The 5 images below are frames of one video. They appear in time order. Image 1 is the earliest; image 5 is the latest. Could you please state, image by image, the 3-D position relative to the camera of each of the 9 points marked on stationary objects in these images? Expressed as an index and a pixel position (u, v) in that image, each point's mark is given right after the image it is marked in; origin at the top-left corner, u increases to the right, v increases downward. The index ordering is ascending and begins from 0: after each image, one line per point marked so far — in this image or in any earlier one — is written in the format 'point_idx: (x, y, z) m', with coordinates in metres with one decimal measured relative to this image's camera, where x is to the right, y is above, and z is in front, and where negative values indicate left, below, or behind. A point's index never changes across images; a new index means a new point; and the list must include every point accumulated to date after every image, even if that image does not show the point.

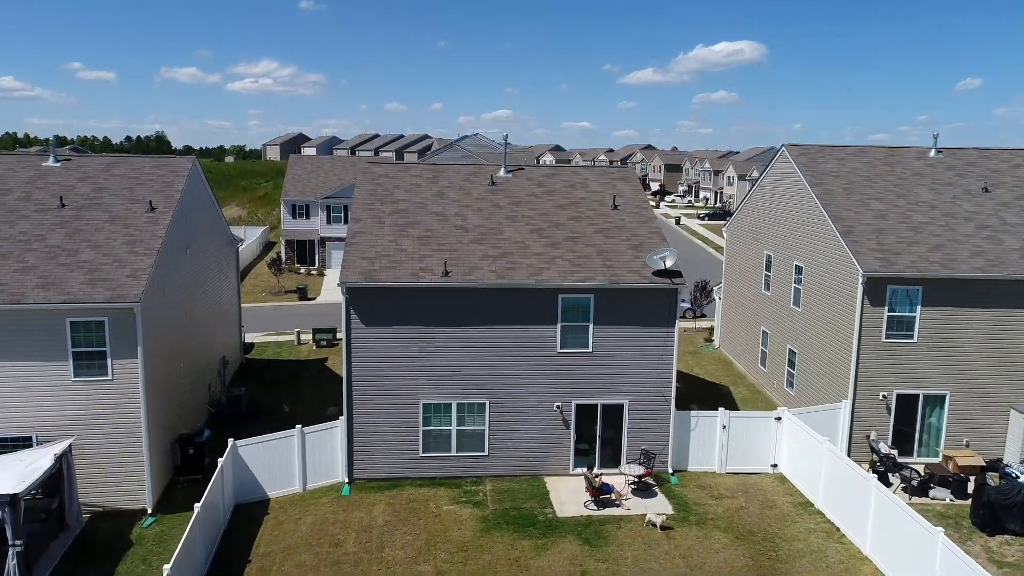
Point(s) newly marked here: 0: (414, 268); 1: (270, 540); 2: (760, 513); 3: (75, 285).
0: (-2.1, +0.4, +16.4) m
1: (-4.7, -4.9, +14.9) m
2: (+5.1, -4.6, +15.7) m
3: (-8.8, +0.1, +15.4) m
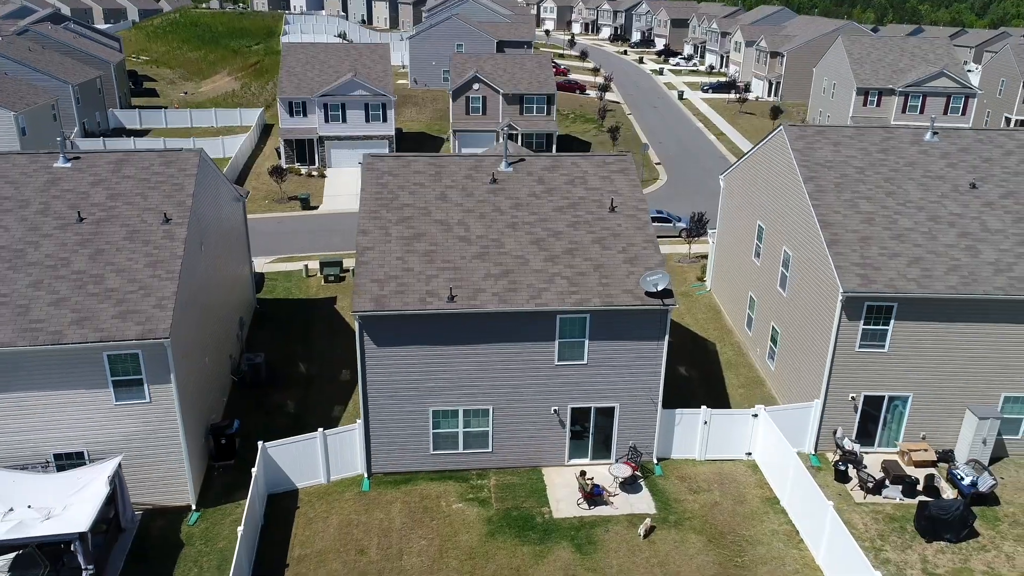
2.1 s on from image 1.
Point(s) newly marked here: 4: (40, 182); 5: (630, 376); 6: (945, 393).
0: (-2.1, -0.1, +17.5) m
1: (-4.7, -5.7, +17.1) m
2: (+5.1, -5.2, +17.9) m
3: (-8.8, -0.7, +16.5) m
4: (-11.9, +2.6, +19.3) m
5: (+2.9, -2.2, +18.6) m
6: (+10.8, -2.6, +19.0) m
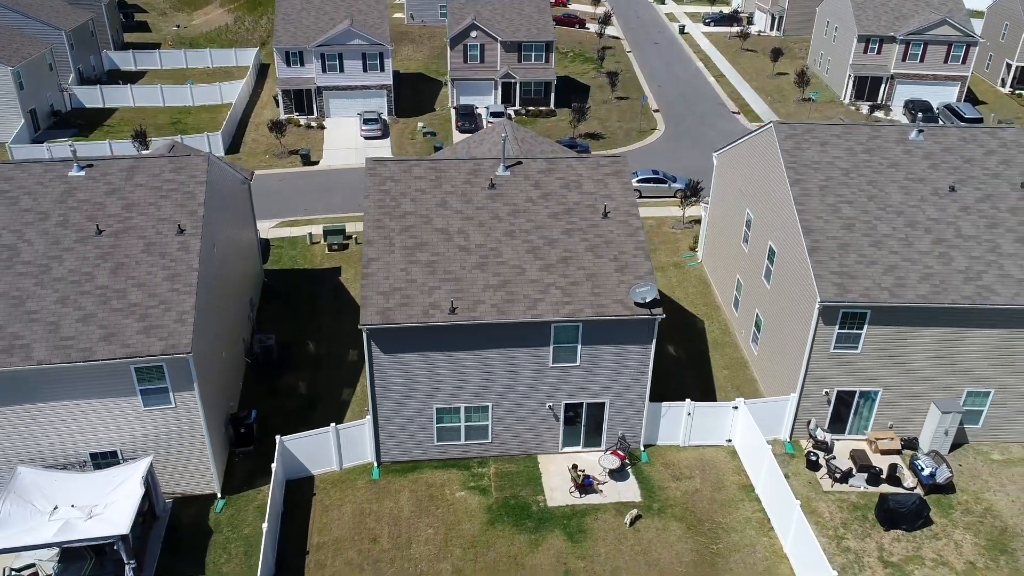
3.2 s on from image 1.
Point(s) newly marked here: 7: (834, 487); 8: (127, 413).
0: (-2.1, -0.4, +18.6) m
1: (-4.7, -6.0, +18.9) m
2: (+5.1, -5.4, +19.6) m
3: (-8.8, -1.1, +17.7) m
4: (-12.0, +2.5, +20.1) m
5: (+2.8, -2.3, +20.0) m
6: (+10.8, -2.7, +20.5) m
7: (+8.3, -5.1, +19.7) m
8: (-9.3, -3.0, +18.5) m
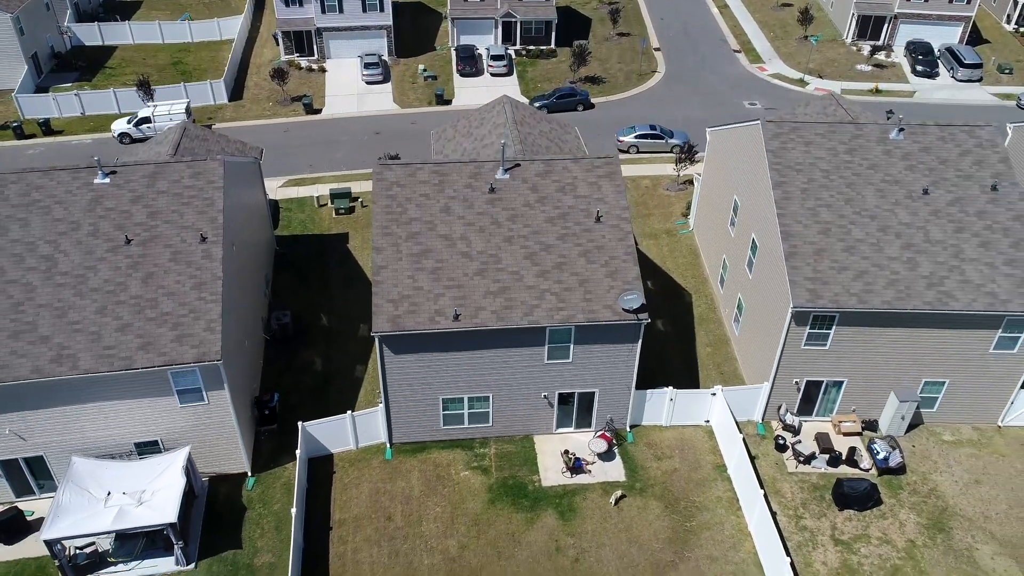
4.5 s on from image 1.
0: (-2.2, -0.6, +20.4) m
1: (-4.8, -6.1, +21.4) m
2: (+5.0, -5.4, +22.0) m
3: (-8.9, -1.4, +19.6) m
4: (-12.0, +2.5, +21.5) m
5: (+2.8, -2.3, +22.0) m
6: (+10.7, -2.7, +22.5) m
7: (+8.3, -5.2, +22.0) m
8: (-9.3, -3.3, +20.6) m
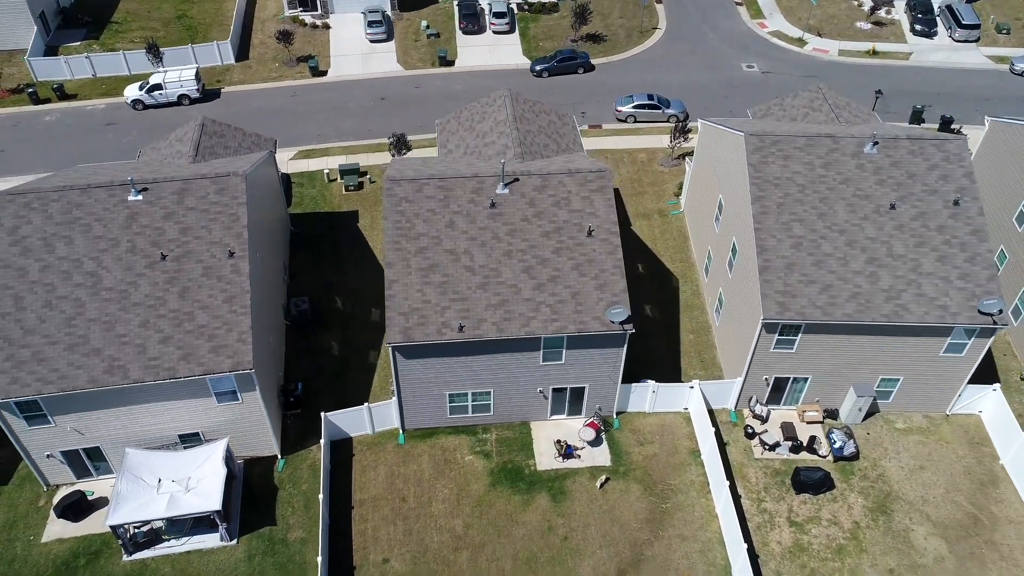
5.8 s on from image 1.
0: (-2.2, -1.0, +22.8) m
1: (-4.8, -6.4, +24.5) m
2: (+5.0, -5.7, +24.9) m
3: (-8.9, -1.9, +22.2) m
4: (-12.1, +2.2, +23.6) m
5: (+2.7, -2.6, +24.6) m
6: (+10.7, -2.9, +25.1) m
7: (+8.2, -5.4, +24.9) m
8: (-9.4, -3.6, +23.3) m
